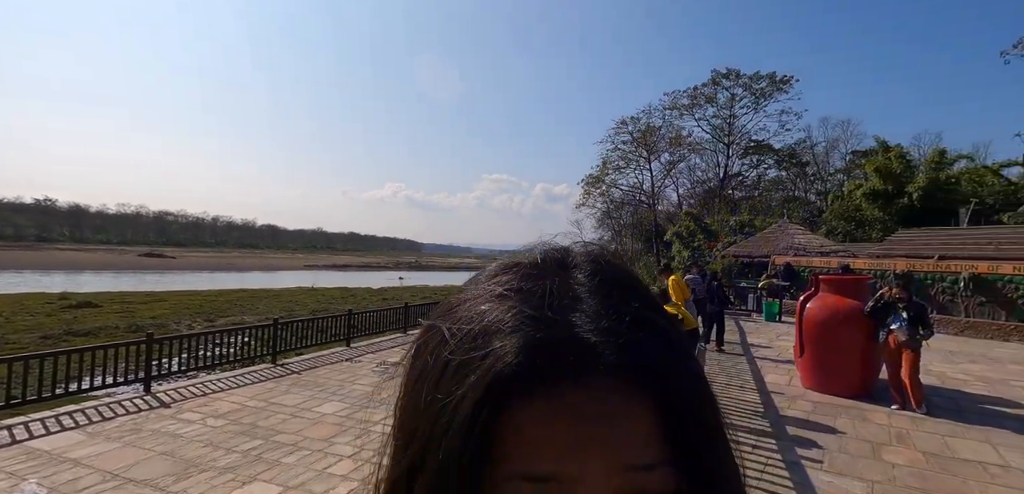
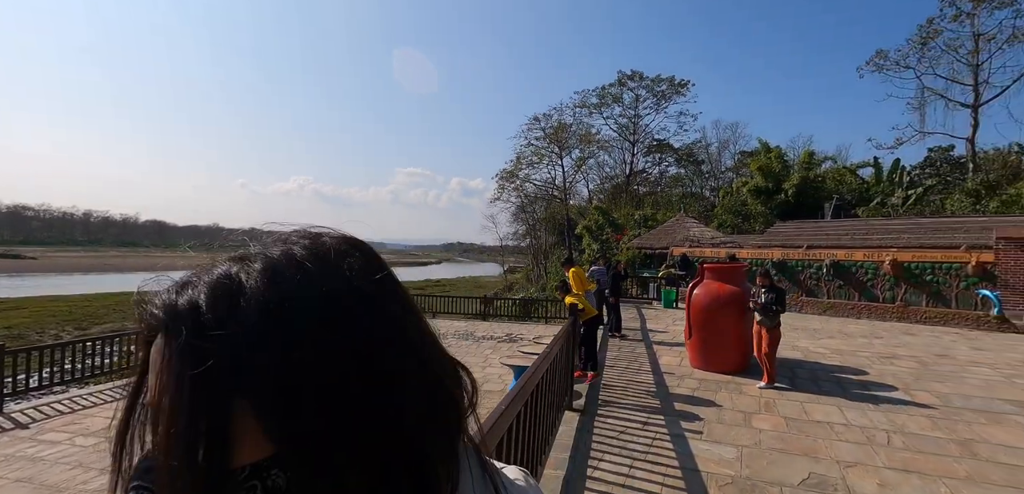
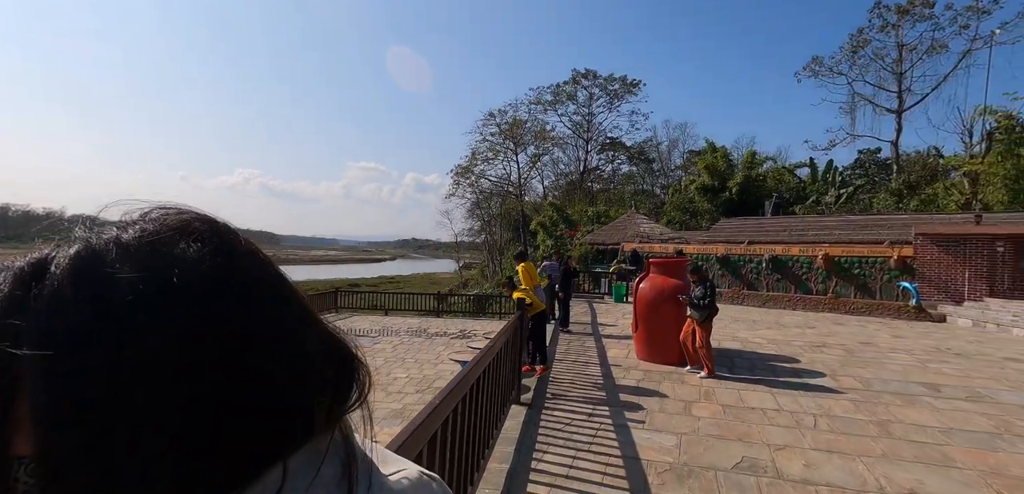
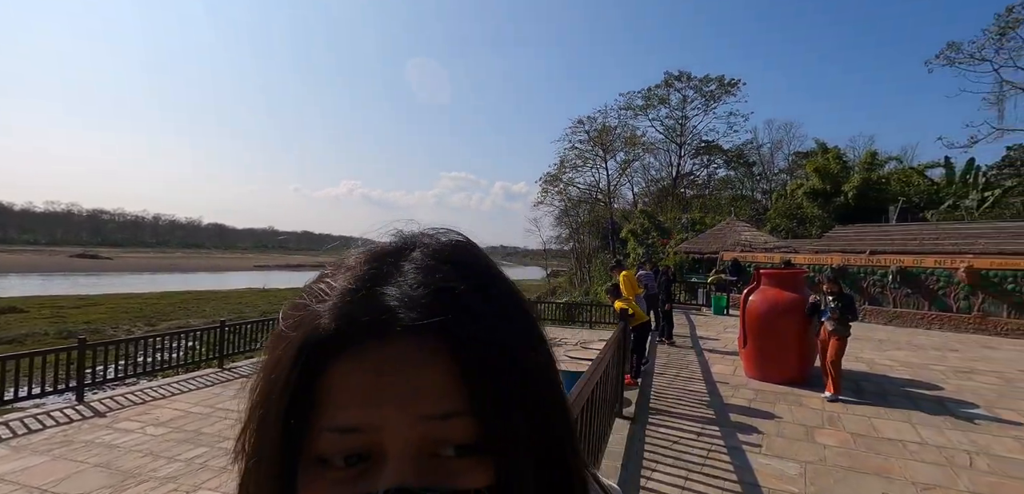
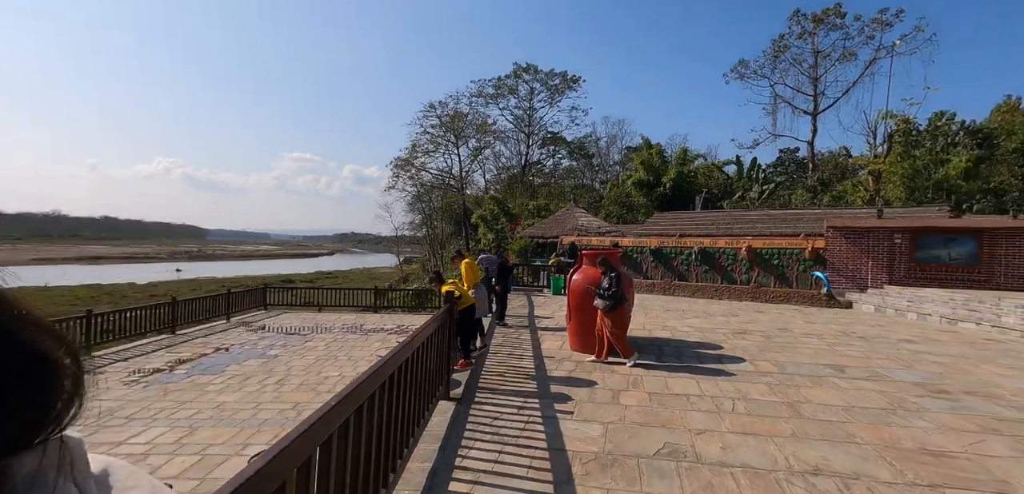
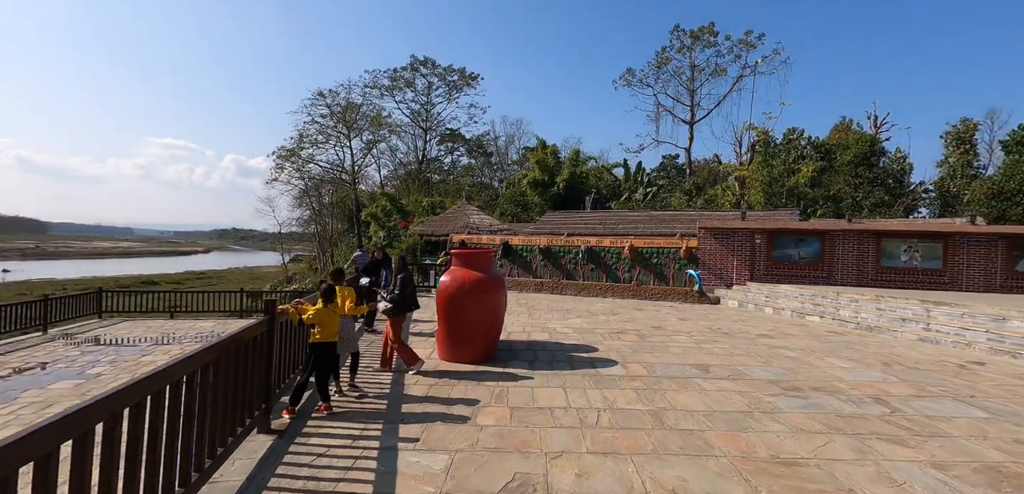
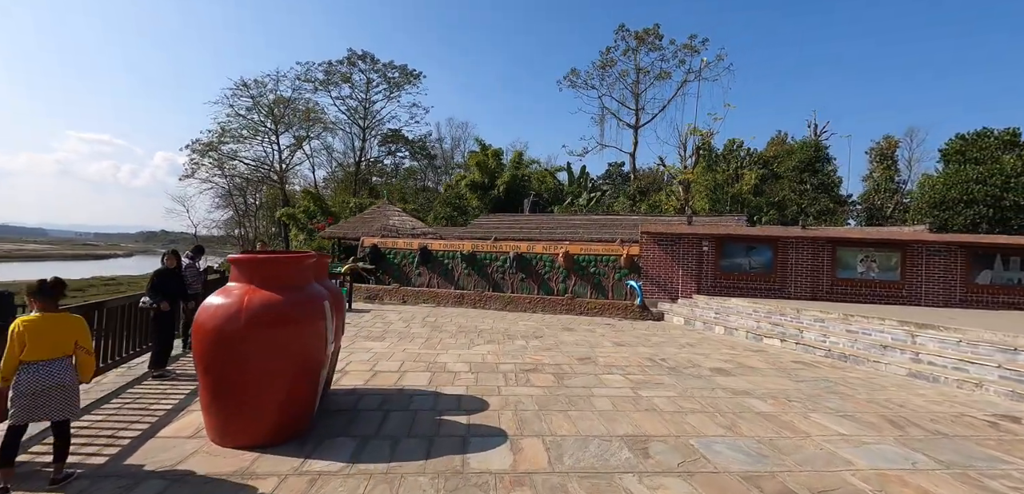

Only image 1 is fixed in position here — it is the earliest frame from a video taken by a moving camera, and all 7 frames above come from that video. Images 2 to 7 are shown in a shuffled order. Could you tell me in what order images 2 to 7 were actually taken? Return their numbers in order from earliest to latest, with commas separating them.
4, 2, 3, 5, 6, 7
